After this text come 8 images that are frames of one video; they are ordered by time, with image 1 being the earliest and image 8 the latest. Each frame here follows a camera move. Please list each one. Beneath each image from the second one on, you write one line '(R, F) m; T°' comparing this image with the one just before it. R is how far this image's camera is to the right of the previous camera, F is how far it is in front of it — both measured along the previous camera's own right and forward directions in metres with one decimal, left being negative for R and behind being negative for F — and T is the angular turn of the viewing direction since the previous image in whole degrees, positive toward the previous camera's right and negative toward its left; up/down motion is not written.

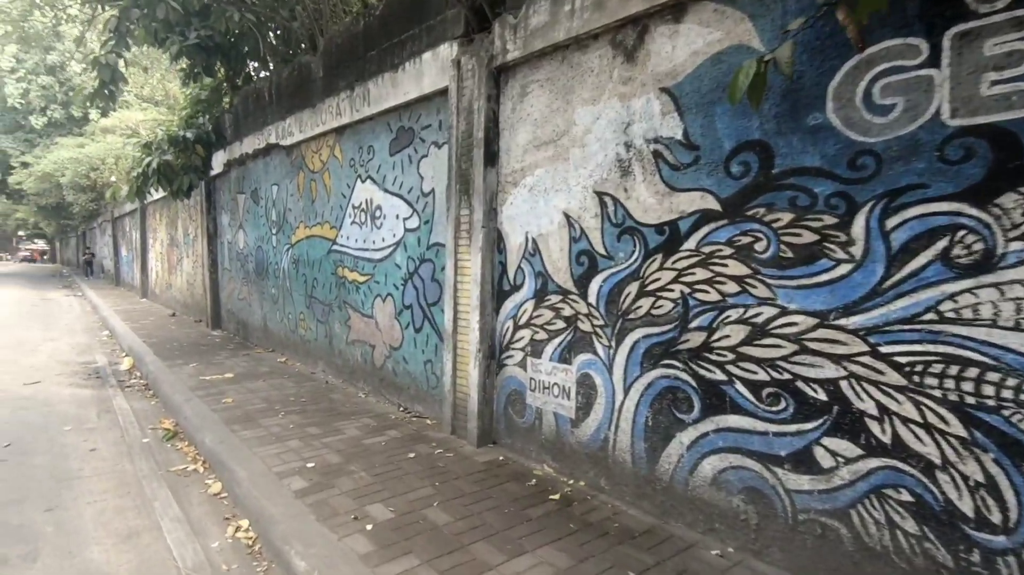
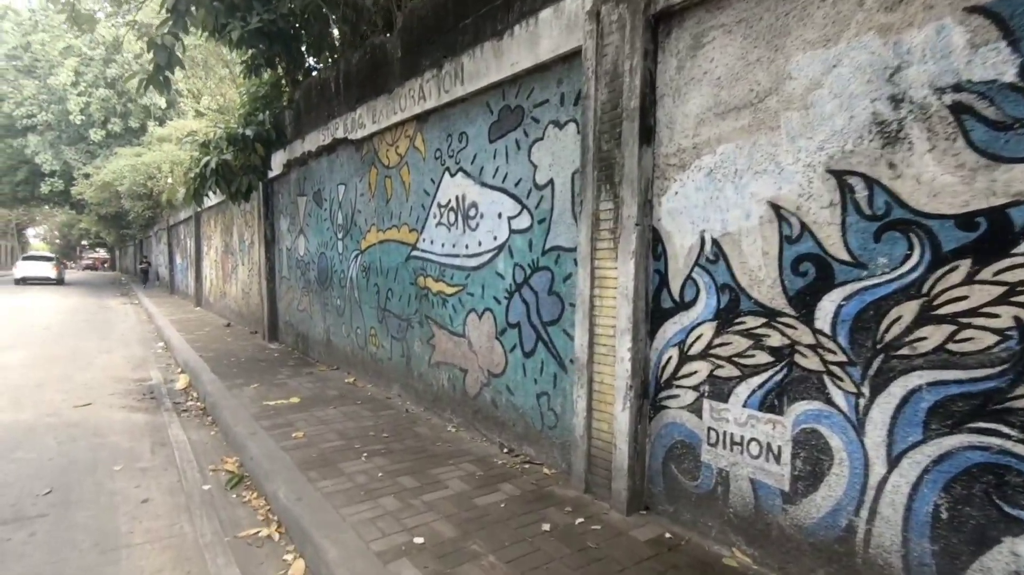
(-0.7, +1.0) m; -4°
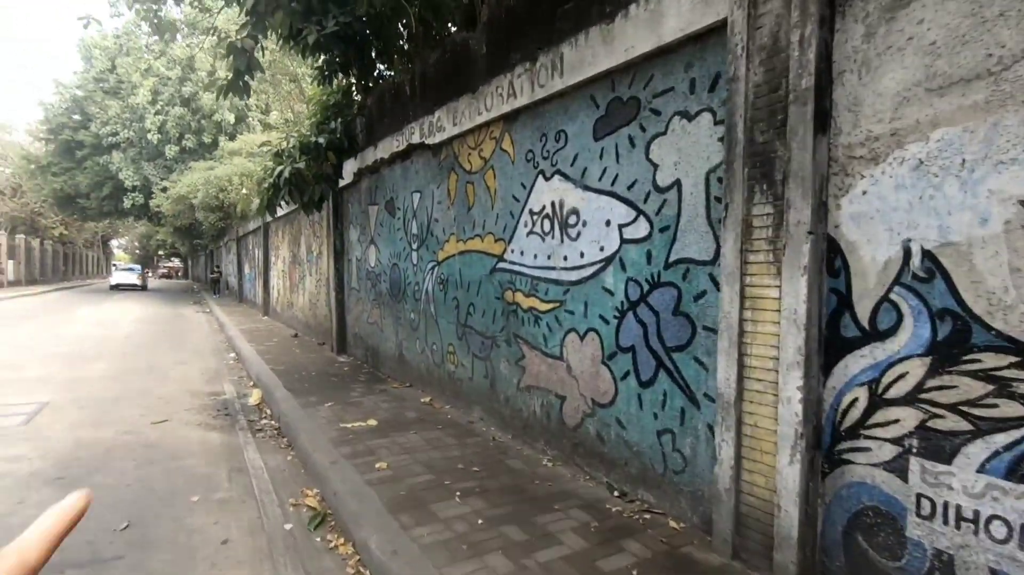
(-0.4, +0.5) m; -5°
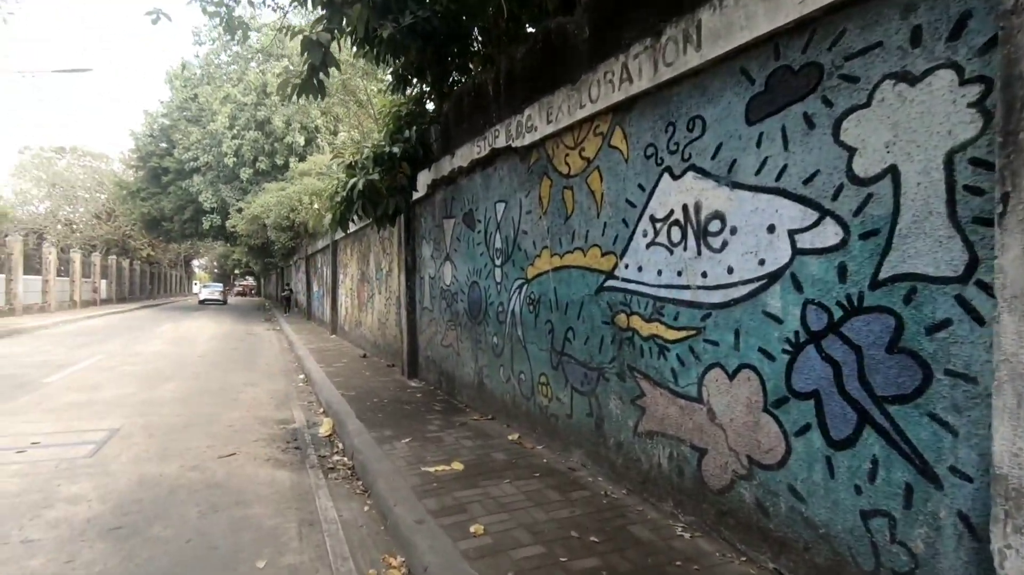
(-0.4, +0.8) m; -6°
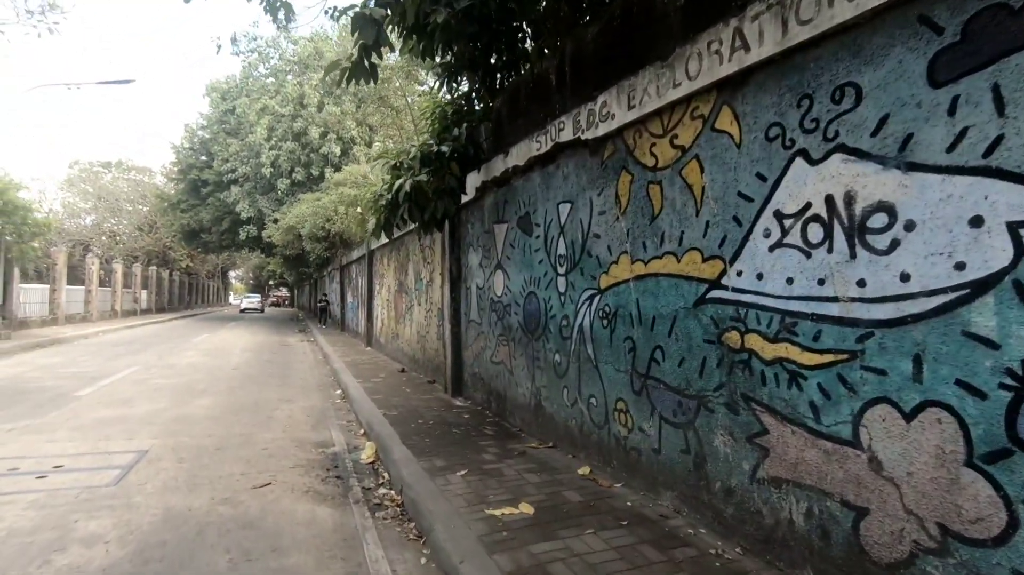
(-0.4, +0.7) m; -3°
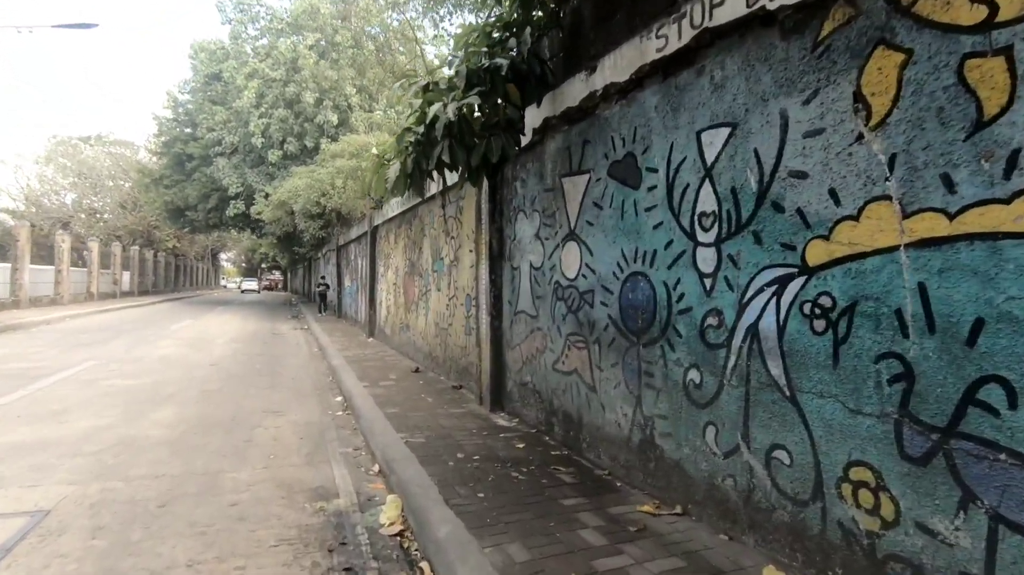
(-0.8, +2.1) m; +1°
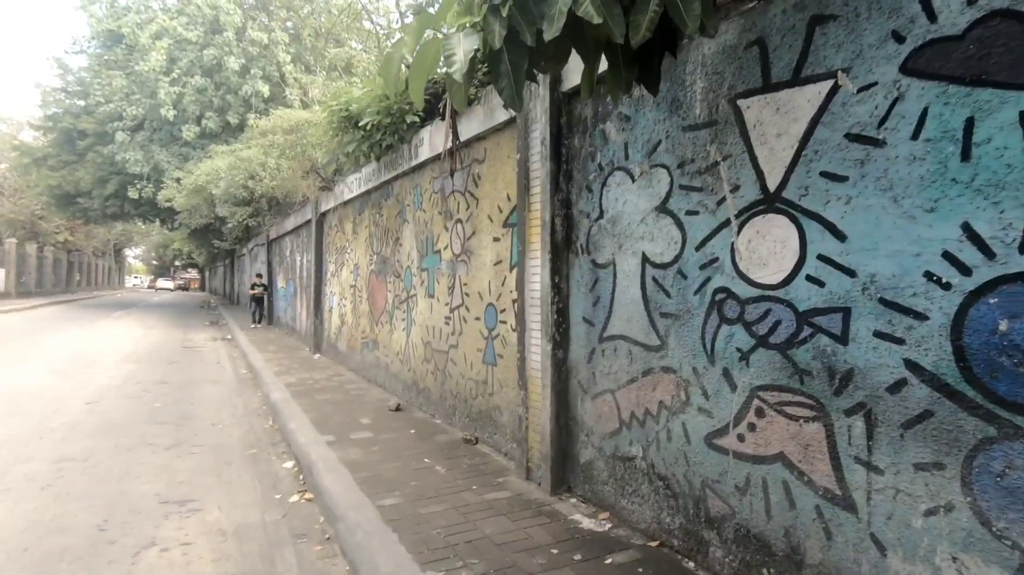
(-1.0, +2.5) m; +7°
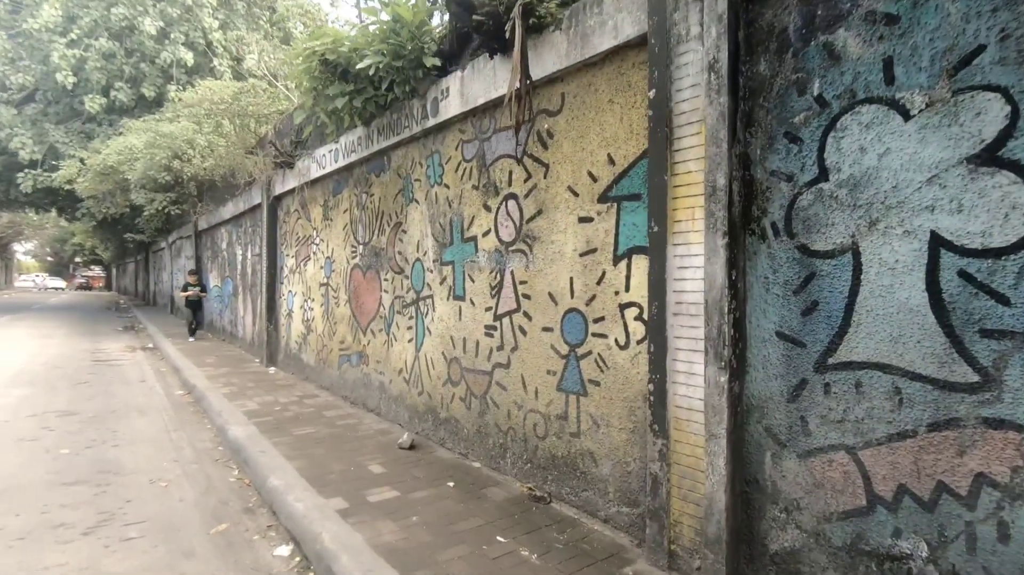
(-1.1, +1.5) m; +7°
